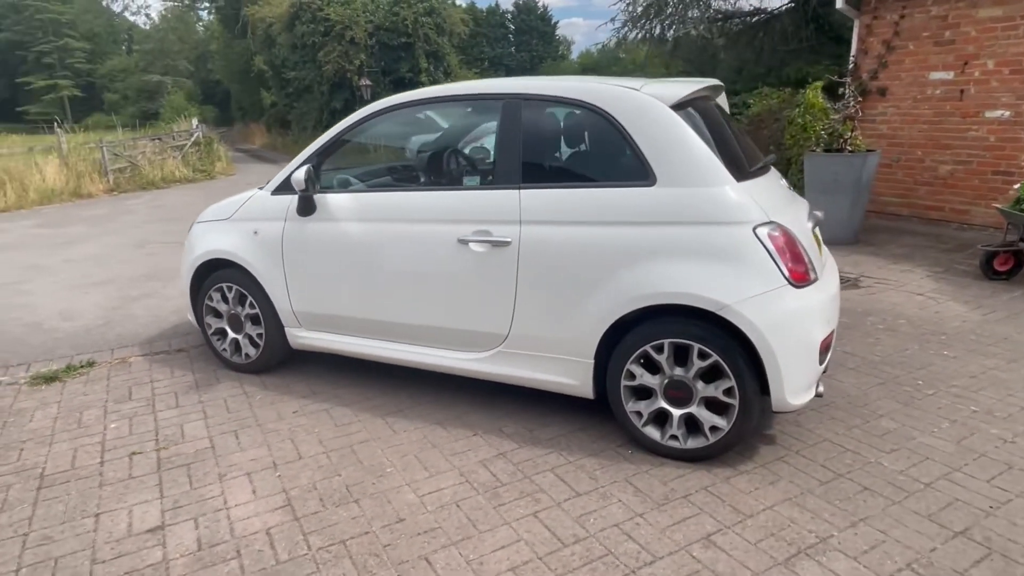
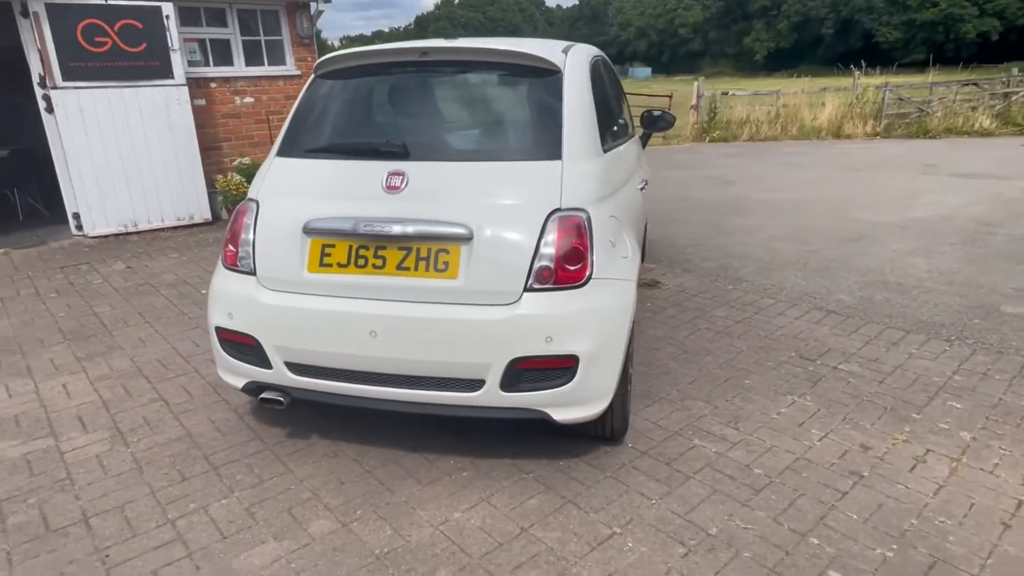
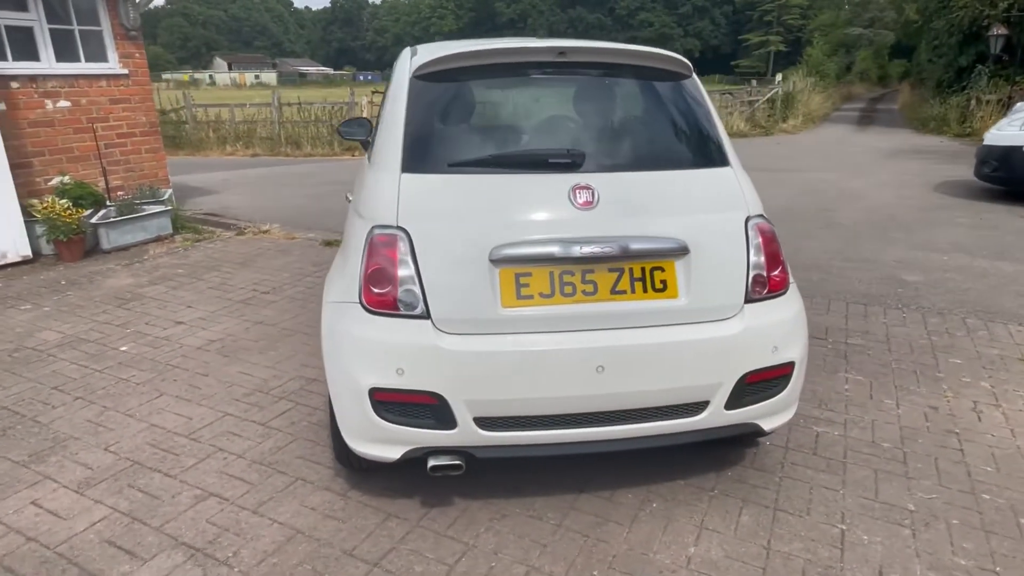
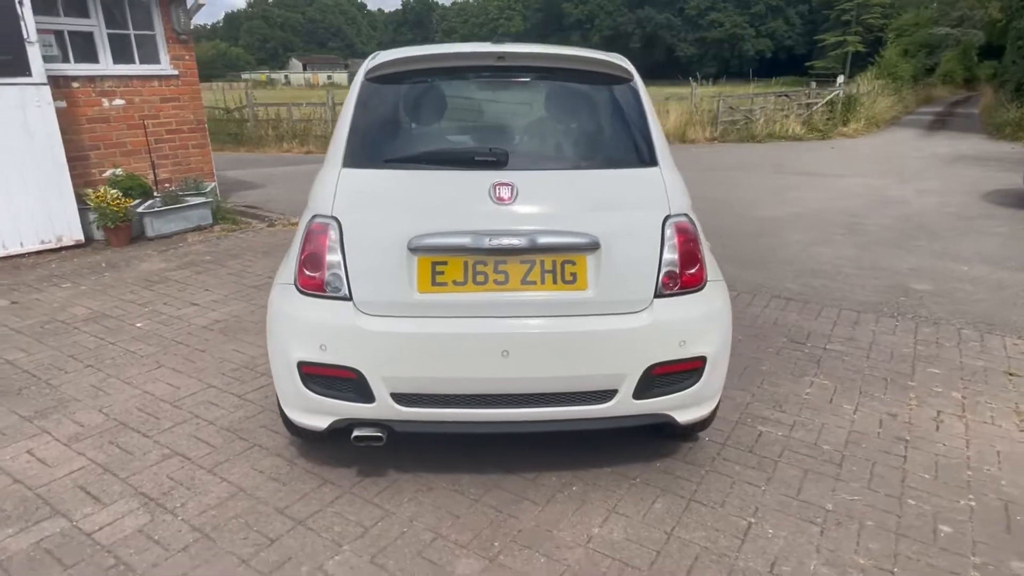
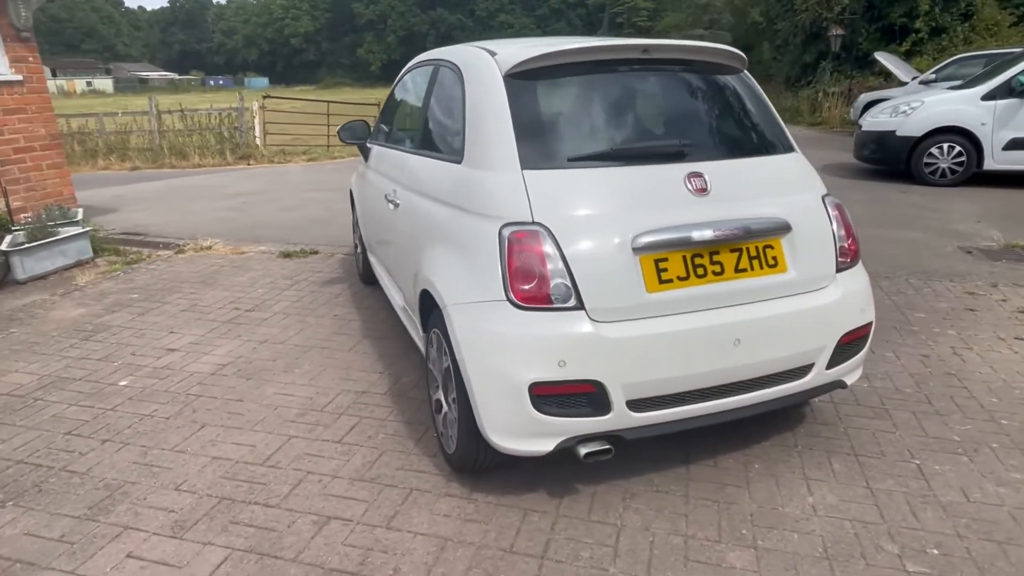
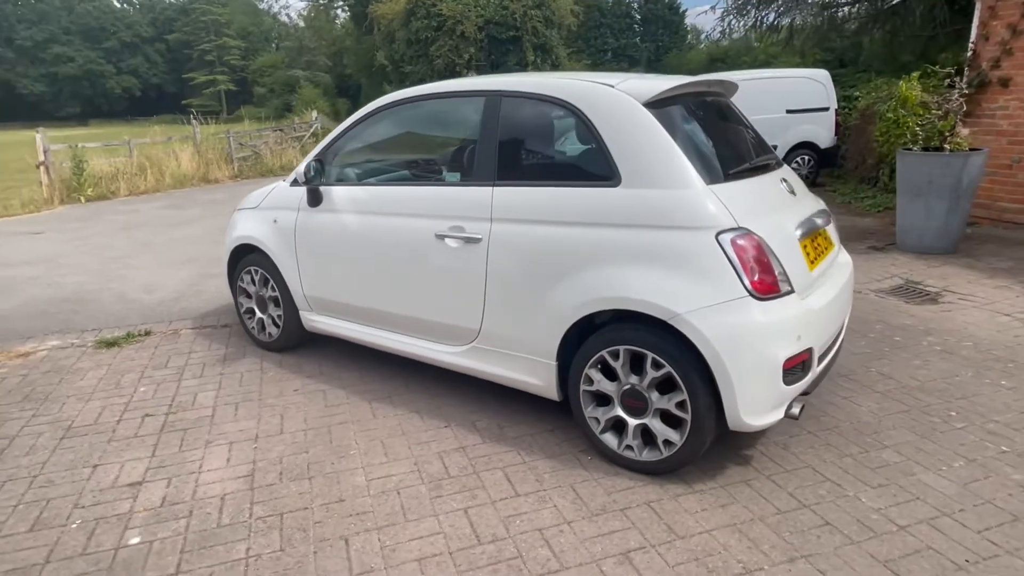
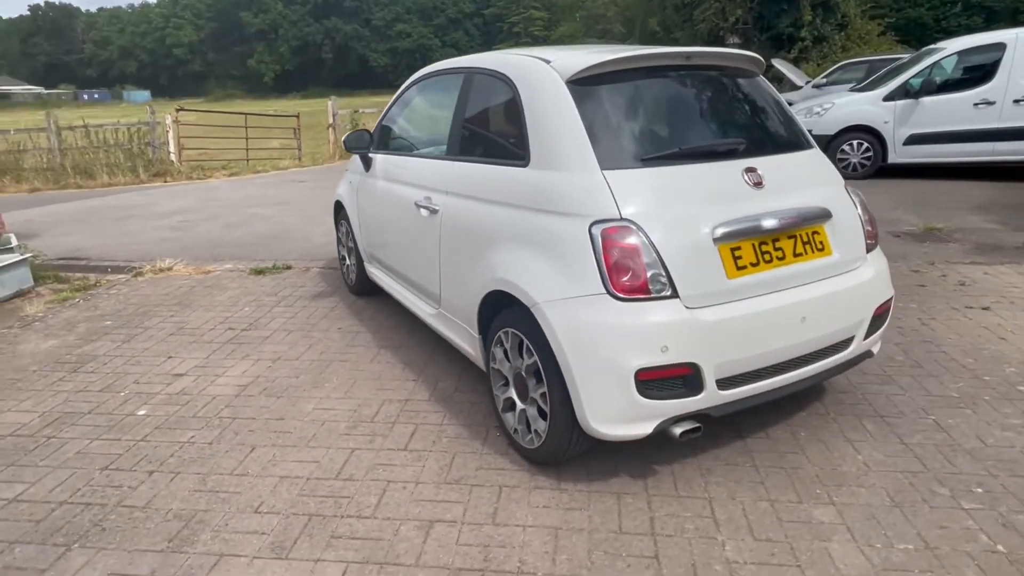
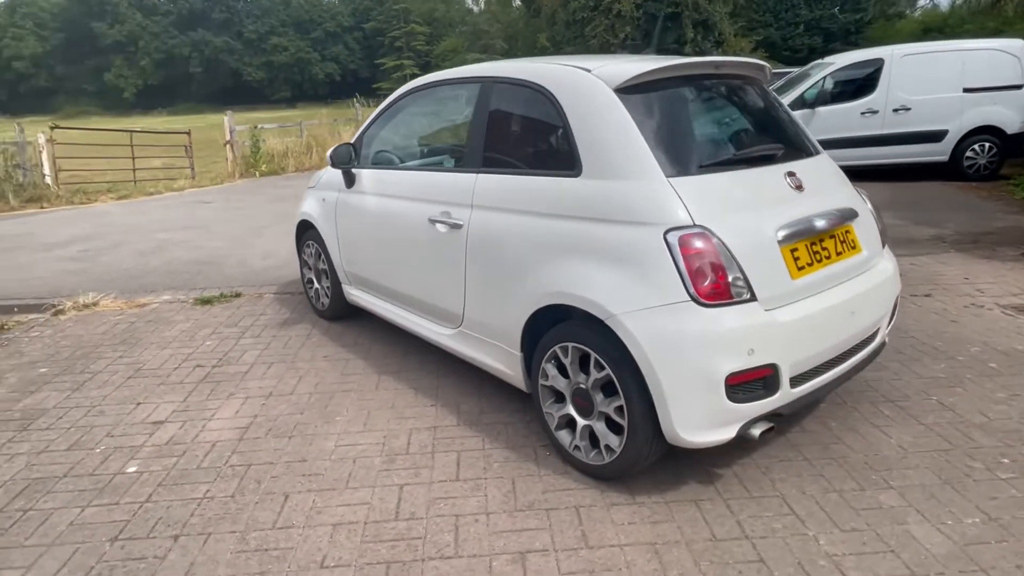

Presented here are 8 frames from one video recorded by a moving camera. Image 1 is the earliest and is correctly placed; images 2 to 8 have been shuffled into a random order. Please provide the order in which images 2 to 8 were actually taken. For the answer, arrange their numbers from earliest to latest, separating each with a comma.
6, 8, 7, 5, 3, 4, 2
